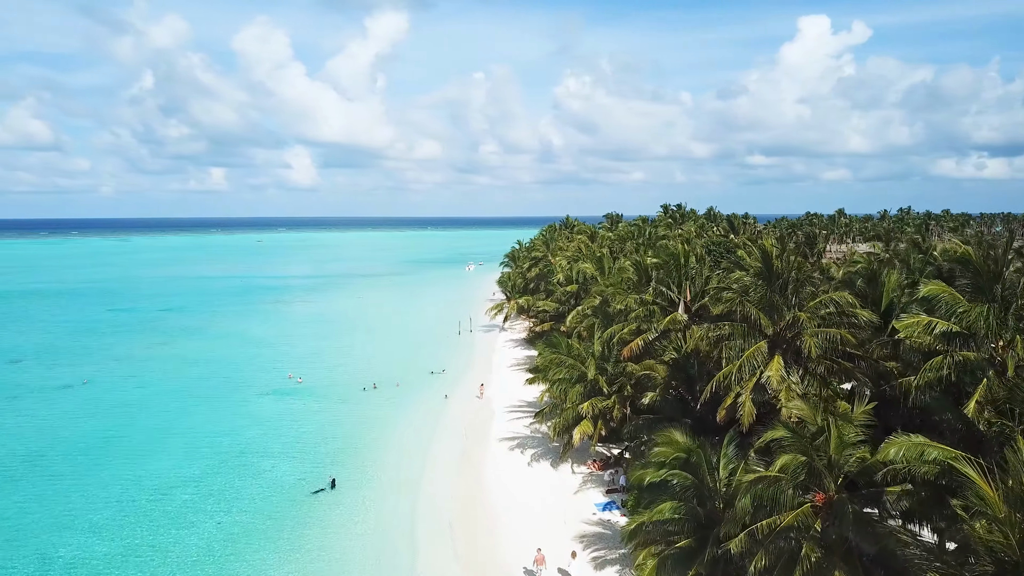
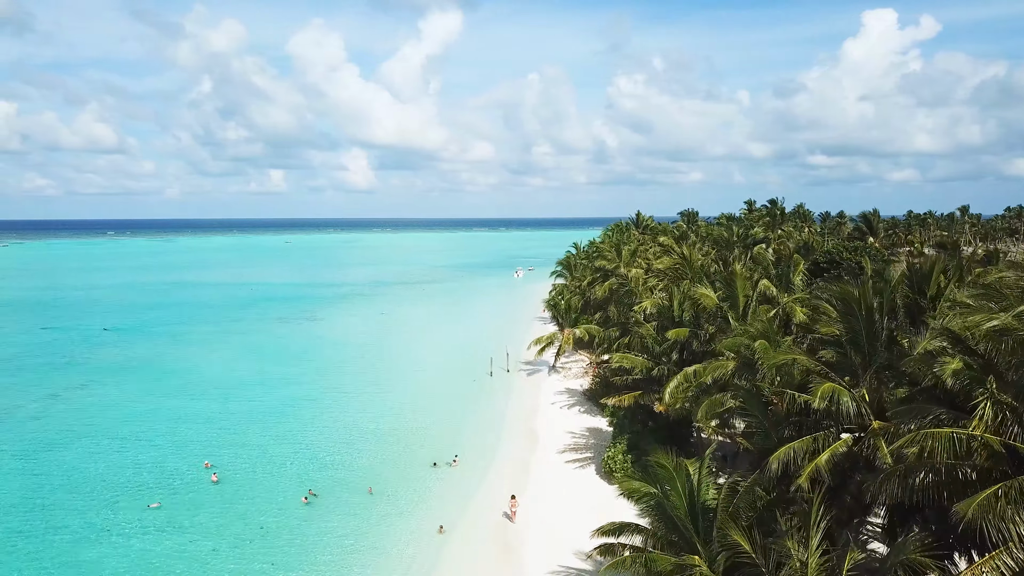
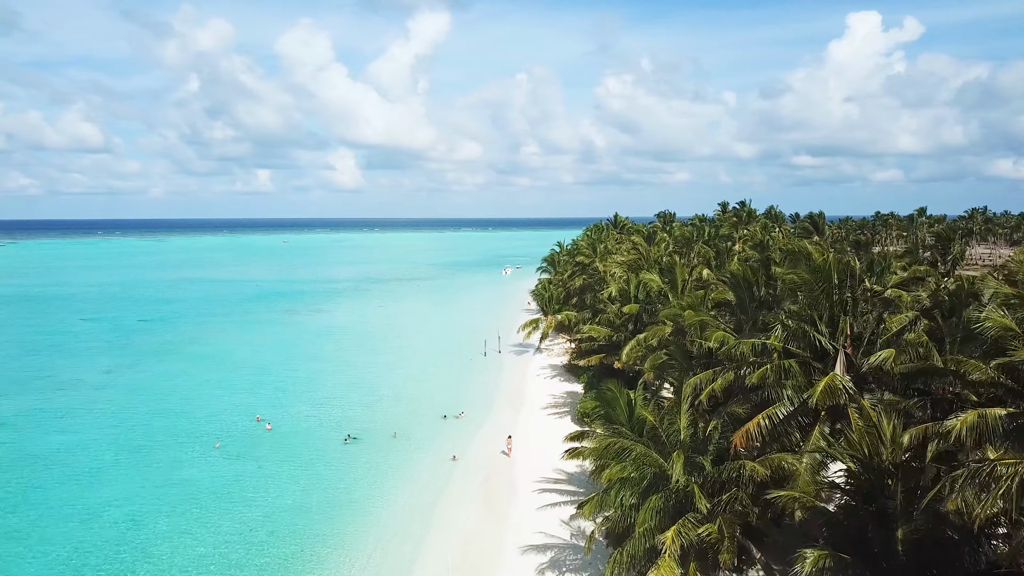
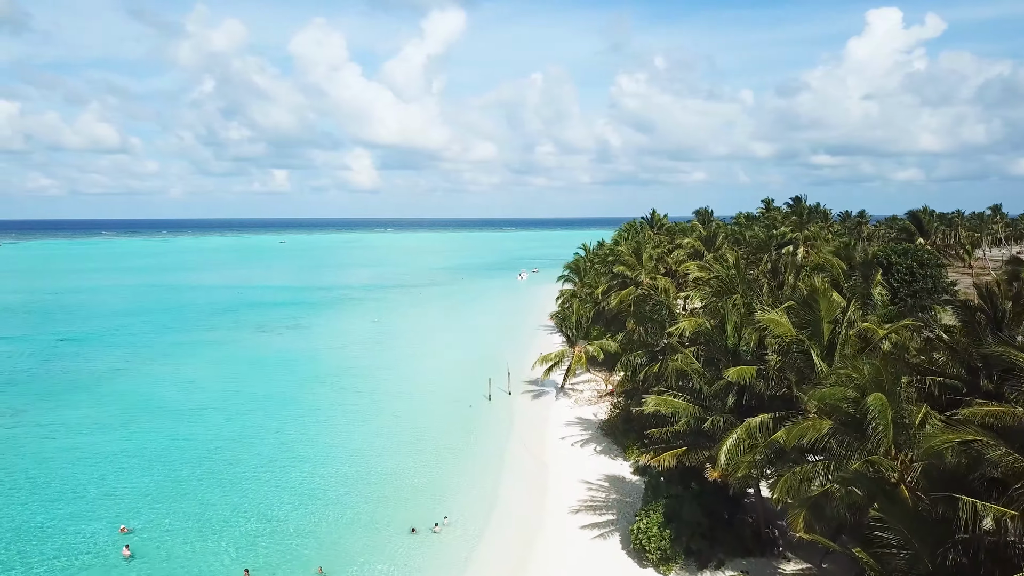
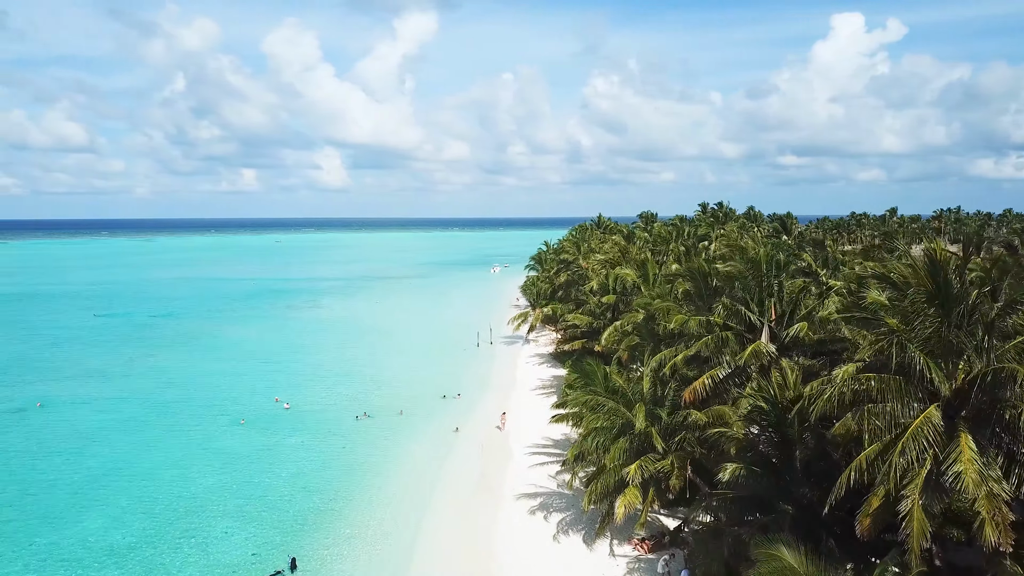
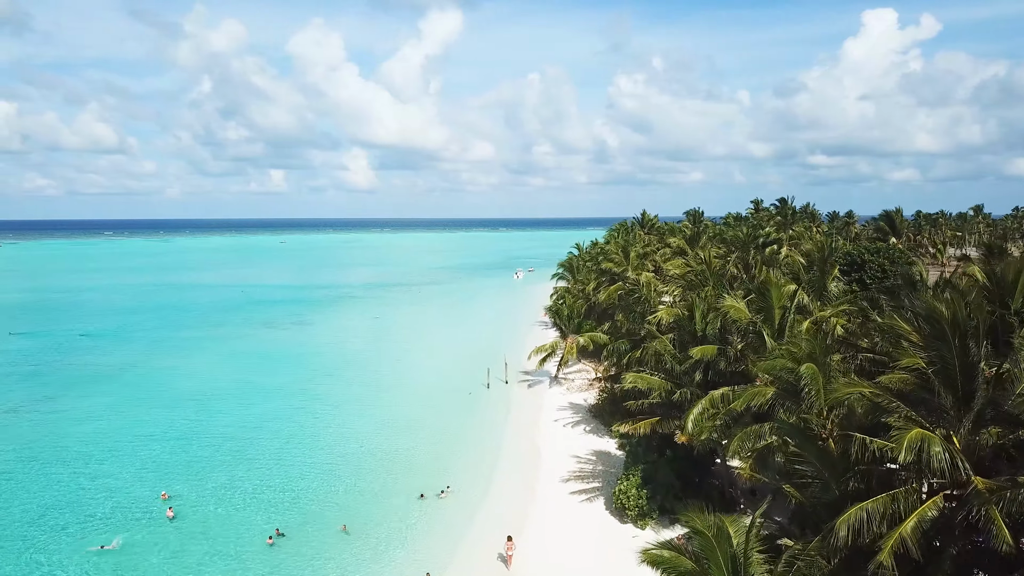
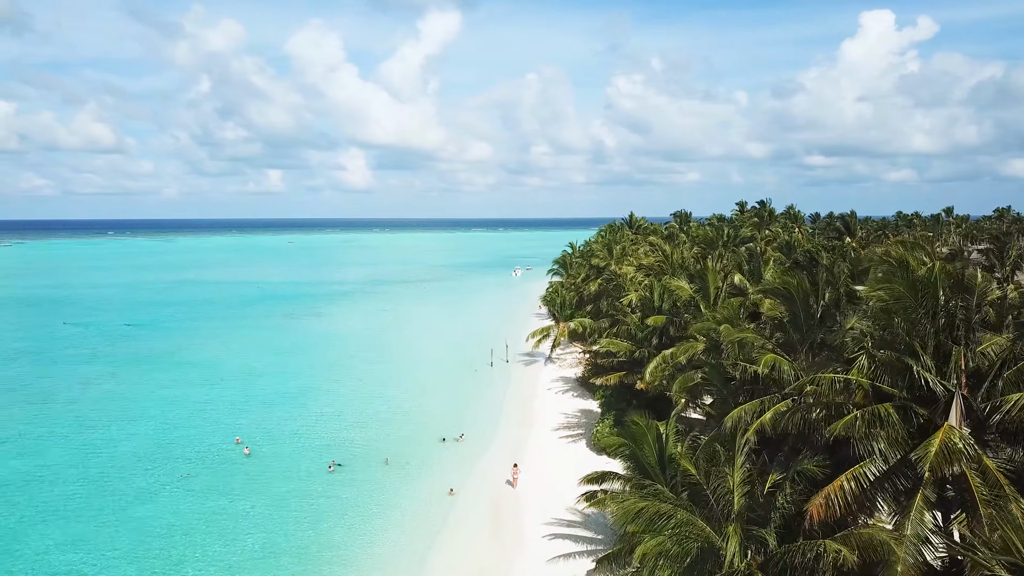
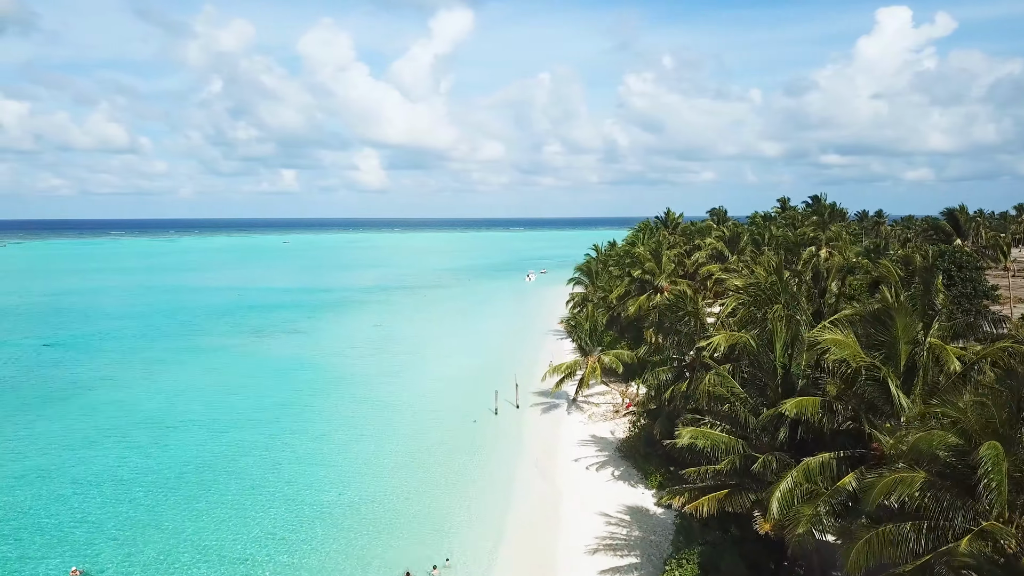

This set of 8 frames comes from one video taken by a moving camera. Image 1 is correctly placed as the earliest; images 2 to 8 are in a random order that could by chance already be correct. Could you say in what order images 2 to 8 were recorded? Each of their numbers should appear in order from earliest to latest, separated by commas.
5, 3, 7, 2, 6, 4, 8
